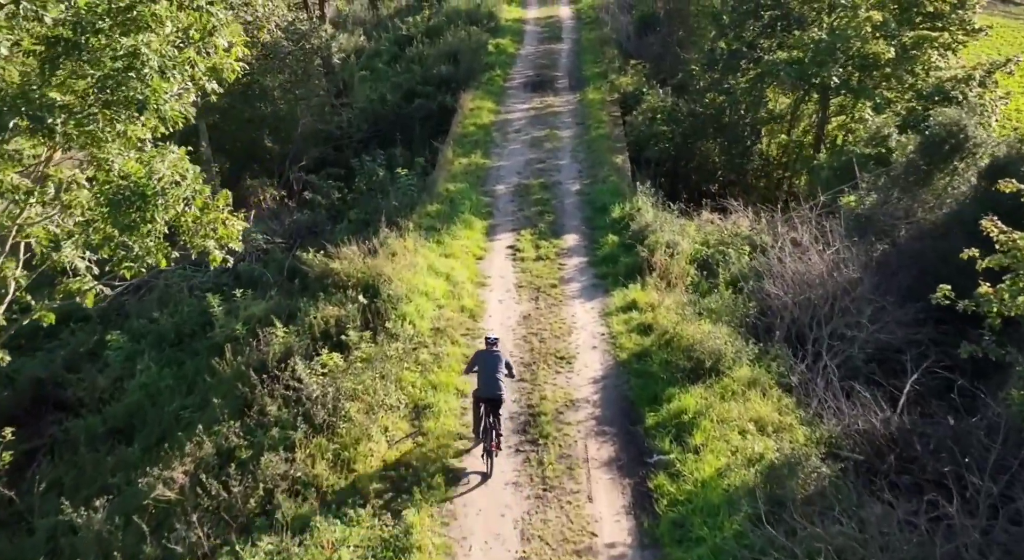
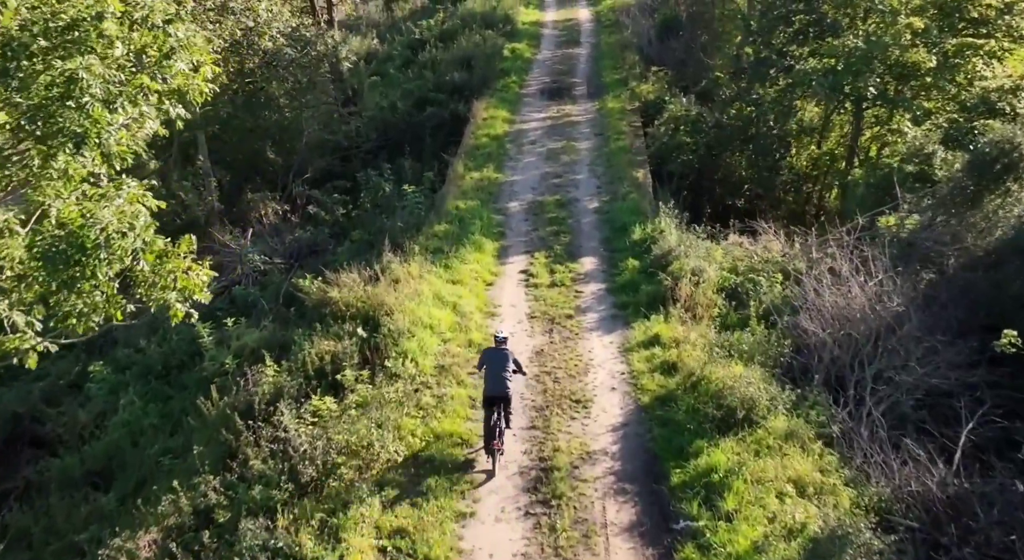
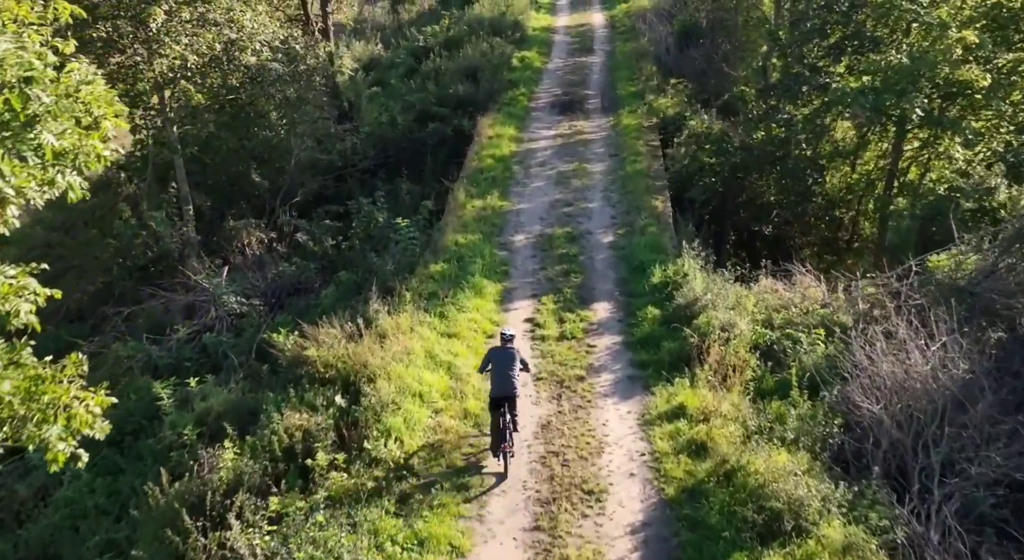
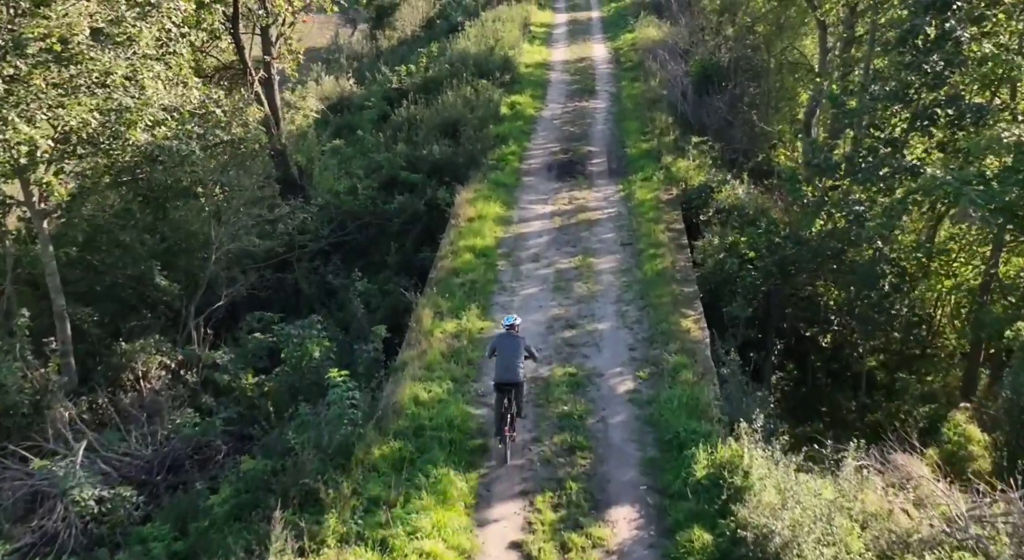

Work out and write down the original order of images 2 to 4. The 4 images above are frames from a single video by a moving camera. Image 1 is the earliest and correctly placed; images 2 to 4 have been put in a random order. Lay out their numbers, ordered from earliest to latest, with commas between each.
2, 3, 4
